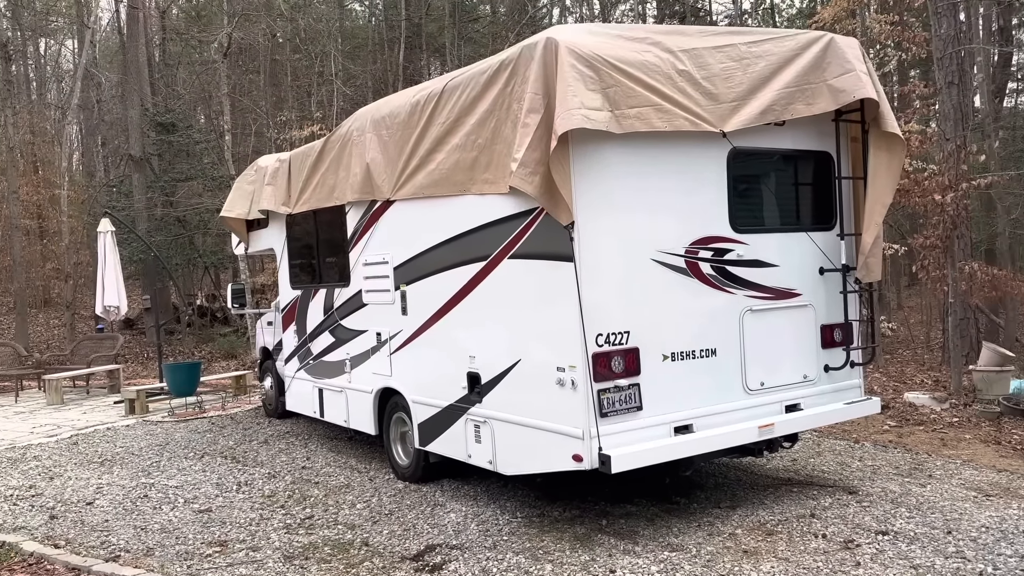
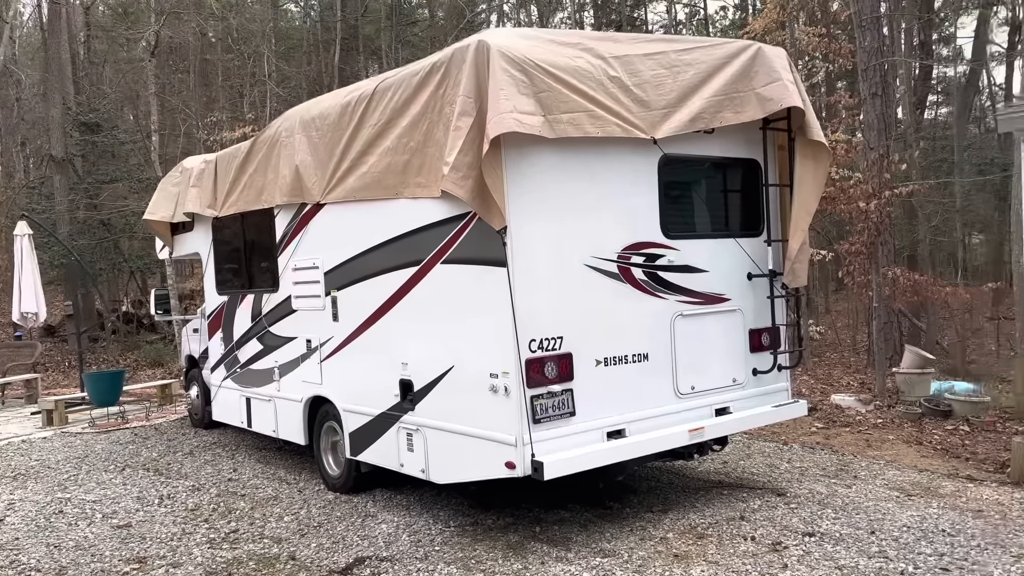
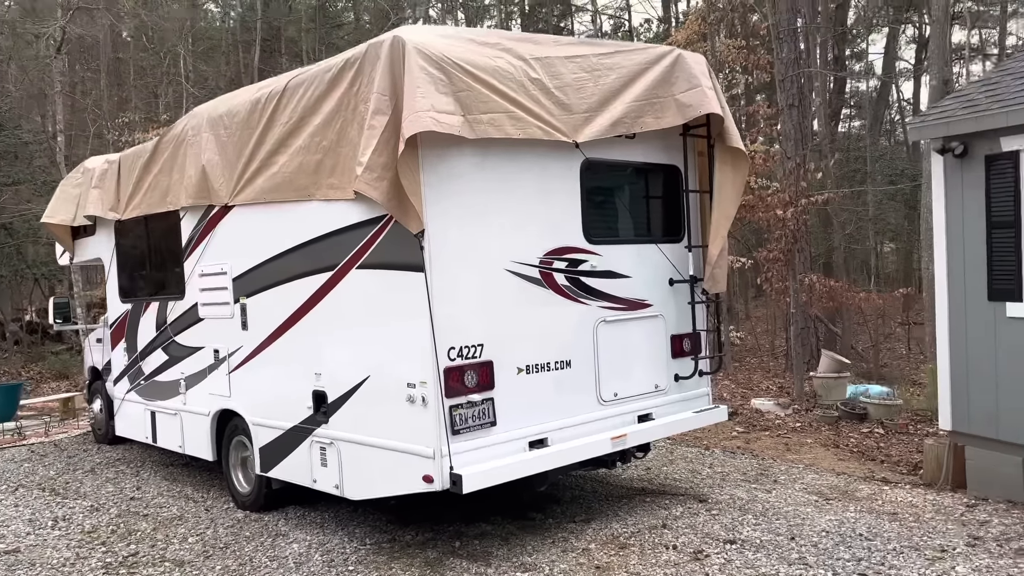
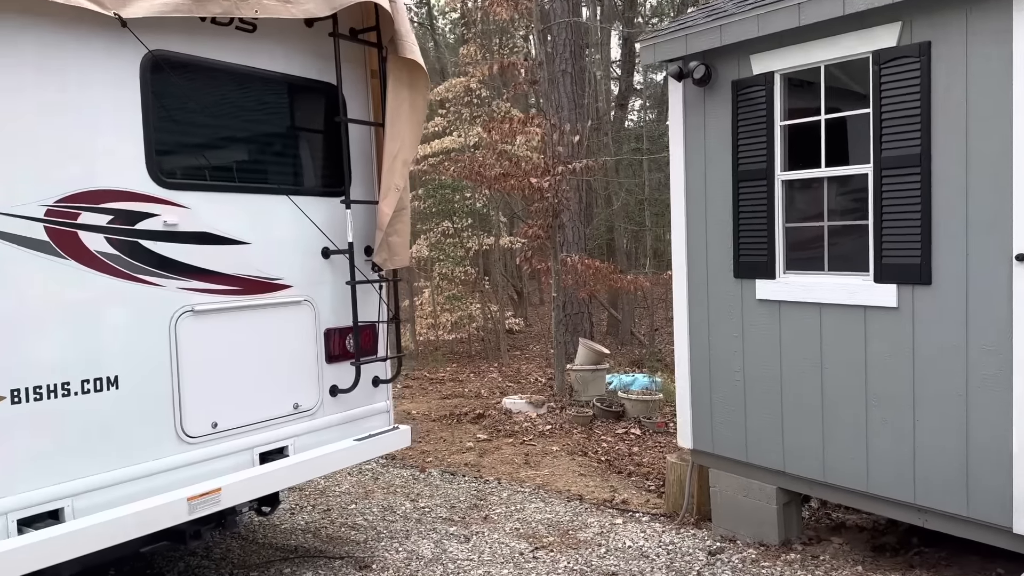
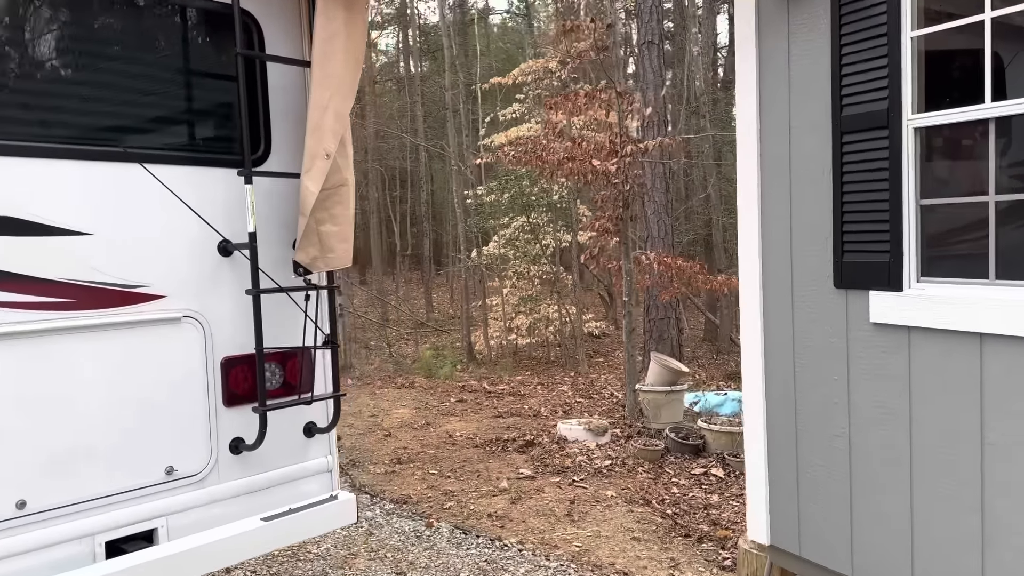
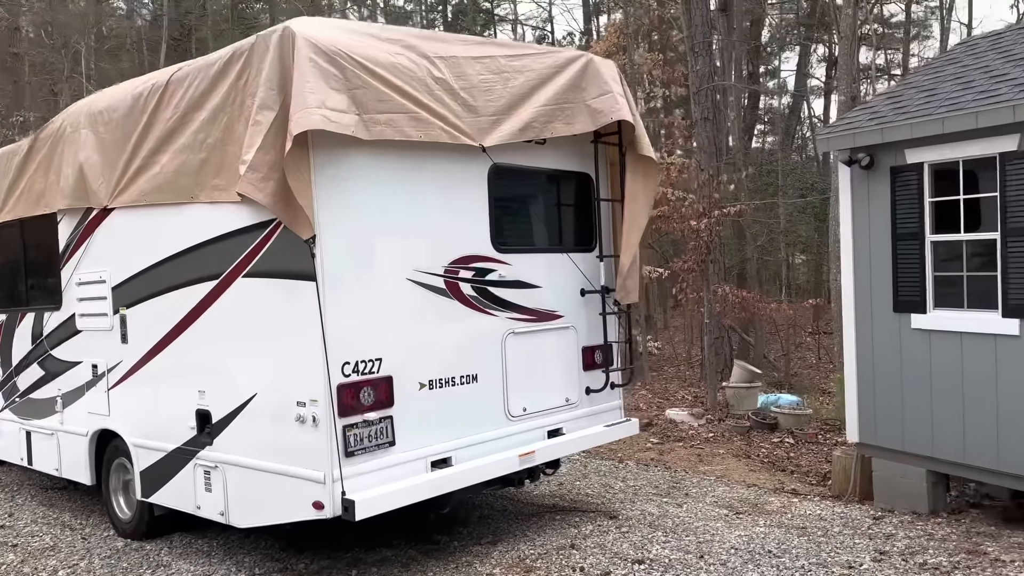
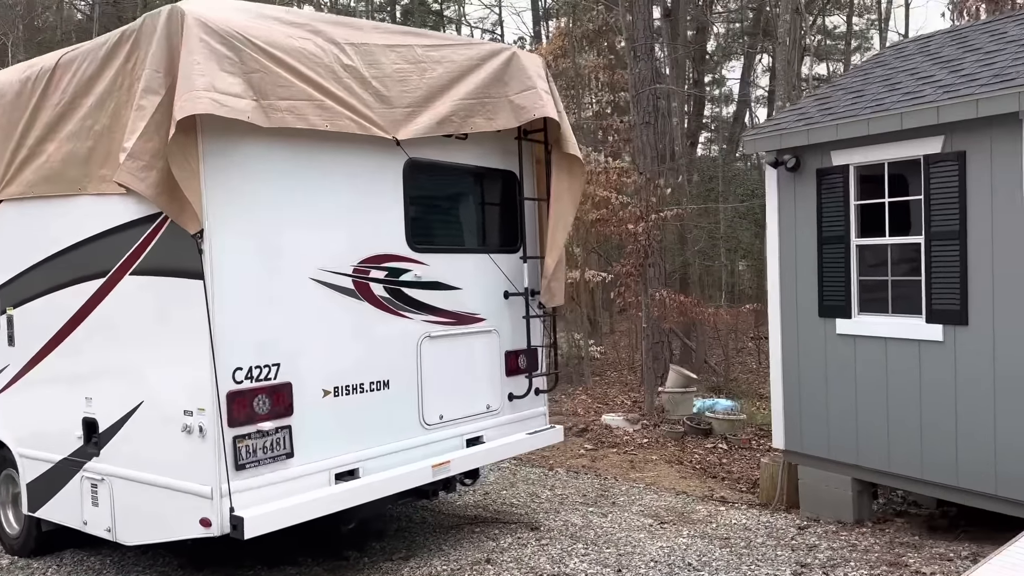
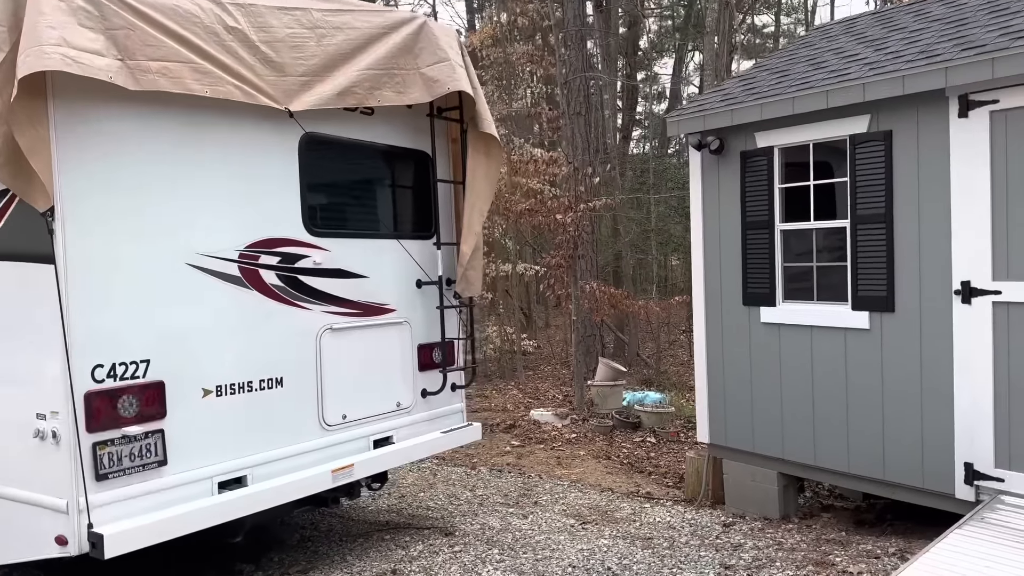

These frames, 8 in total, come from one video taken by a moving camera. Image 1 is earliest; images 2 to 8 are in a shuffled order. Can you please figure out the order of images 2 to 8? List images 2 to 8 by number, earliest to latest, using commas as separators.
2, 3, 6, 7, 8, 4, 5
